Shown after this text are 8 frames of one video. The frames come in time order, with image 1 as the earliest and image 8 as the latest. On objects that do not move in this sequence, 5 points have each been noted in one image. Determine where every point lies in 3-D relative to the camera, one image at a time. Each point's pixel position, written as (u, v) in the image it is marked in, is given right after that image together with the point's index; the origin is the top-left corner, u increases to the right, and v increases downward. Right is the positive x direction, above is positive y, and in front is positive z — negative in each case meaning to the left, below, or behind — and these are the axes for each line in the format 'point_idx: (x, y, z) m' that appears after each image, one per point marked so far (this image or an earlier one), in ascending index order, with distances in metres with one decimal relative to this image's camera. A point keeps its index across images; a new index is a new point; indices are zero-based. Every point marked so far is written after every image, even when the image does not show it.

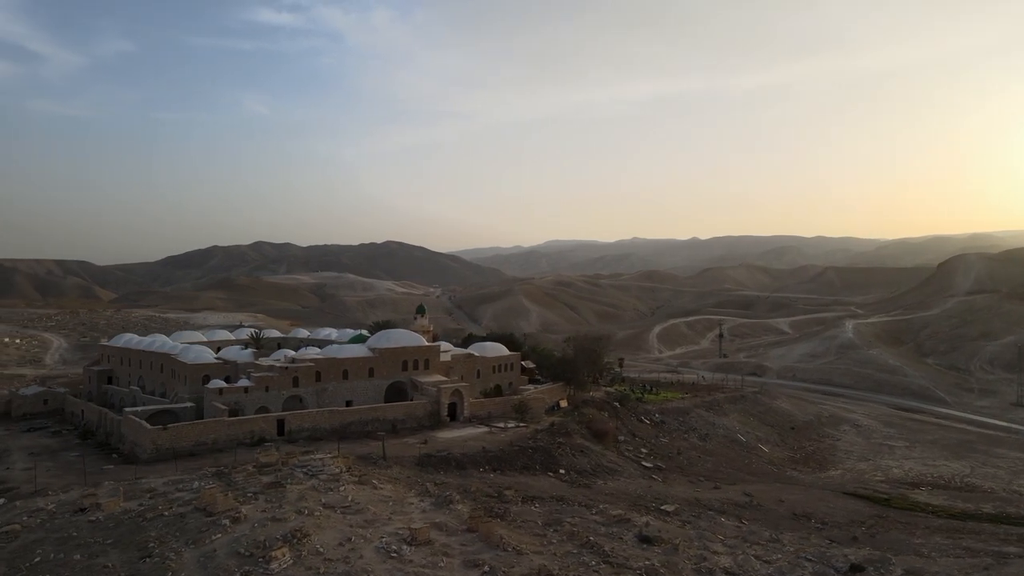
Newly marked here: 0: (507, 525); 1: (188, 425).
0: (-0.1, -5.3, +15.5) m
1: (-9.2, -3.9, +19.7) m
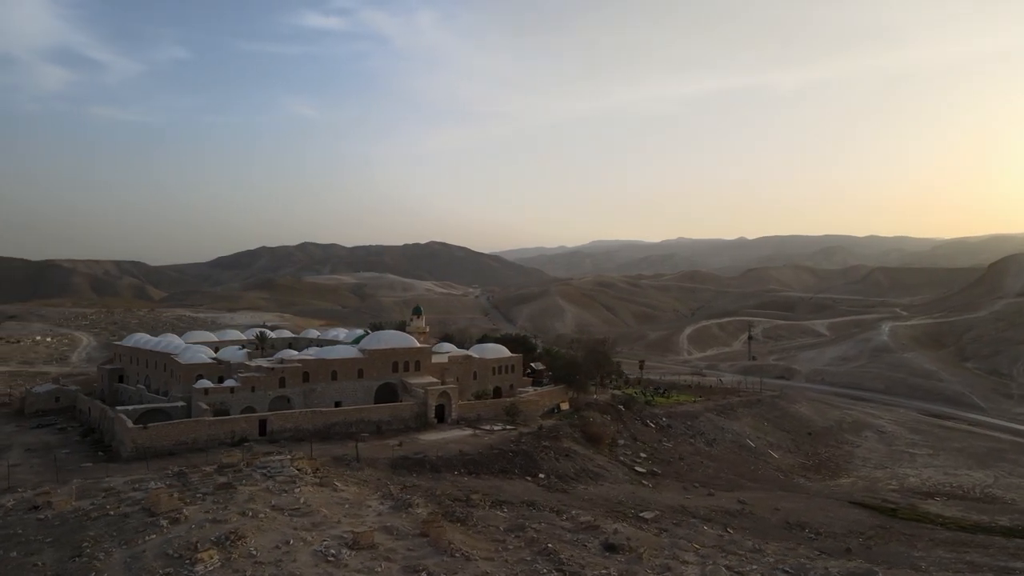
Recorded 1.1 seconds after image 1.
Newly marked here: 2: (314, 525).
0: (-1.1, -5.3, +15.3) m
1: (-9.9, -3.9, +20.0) m
2: (-3.8, -4.6, +13.4) m
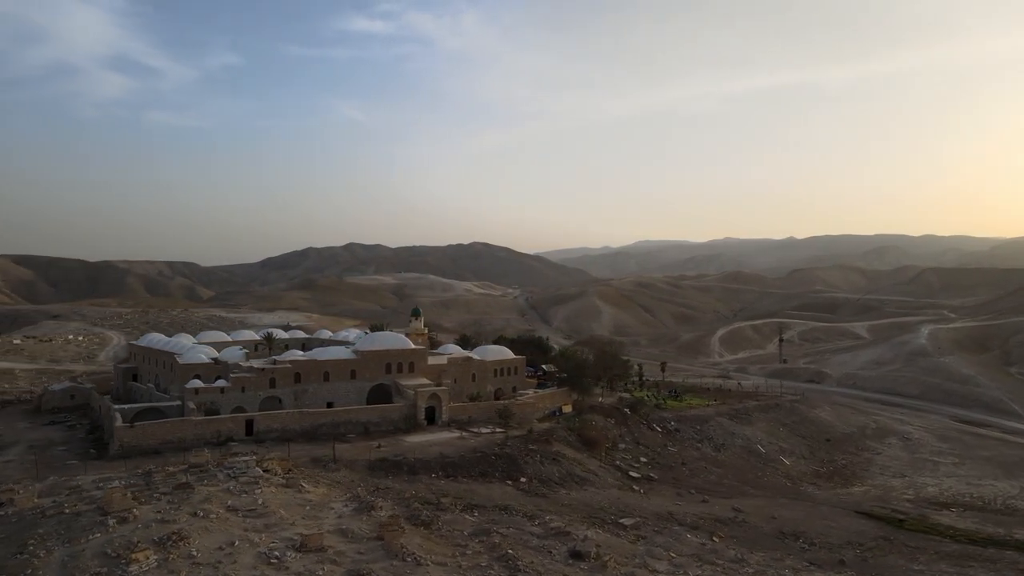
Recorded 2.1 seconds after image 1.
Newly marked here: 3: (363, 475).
0: (-1.9, -5.4, +15.1) m
1: (-10.5, -4.0, +20.3) m
2: (-4.8, -4.6, +13.5) m
3: (-4.0, -5.0, +18.7) m
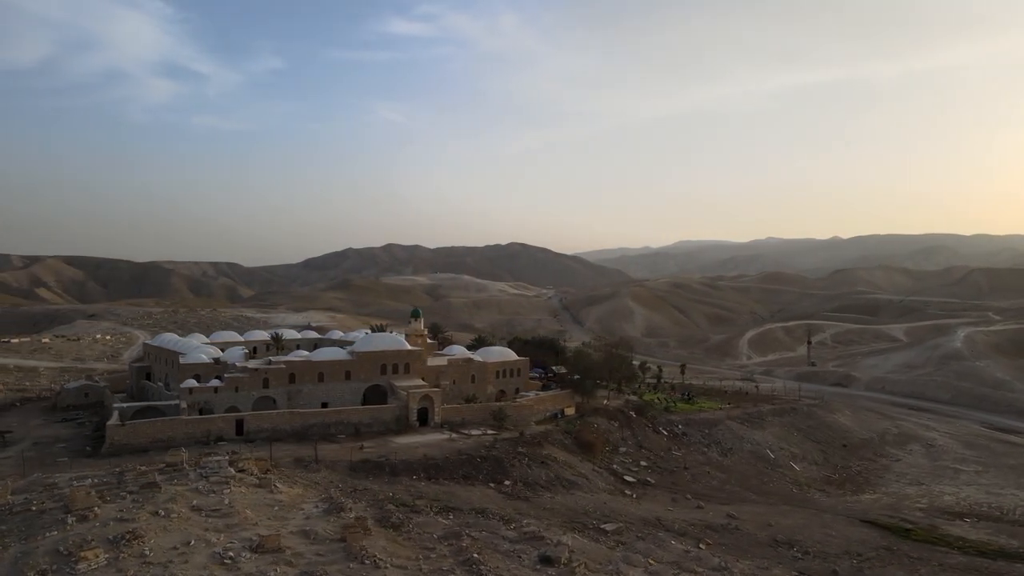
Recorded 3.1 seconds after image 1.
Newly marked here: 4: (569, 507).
0: (-2.6, -5.4, +15.1) m
1: (-10.9, -4.0, +20.7) m
2: (-5.6, -4.7, +13.6) m
3: (-4.6, -5.1, +18.7) m
4: (+1.6, -6.2, +19.7) m
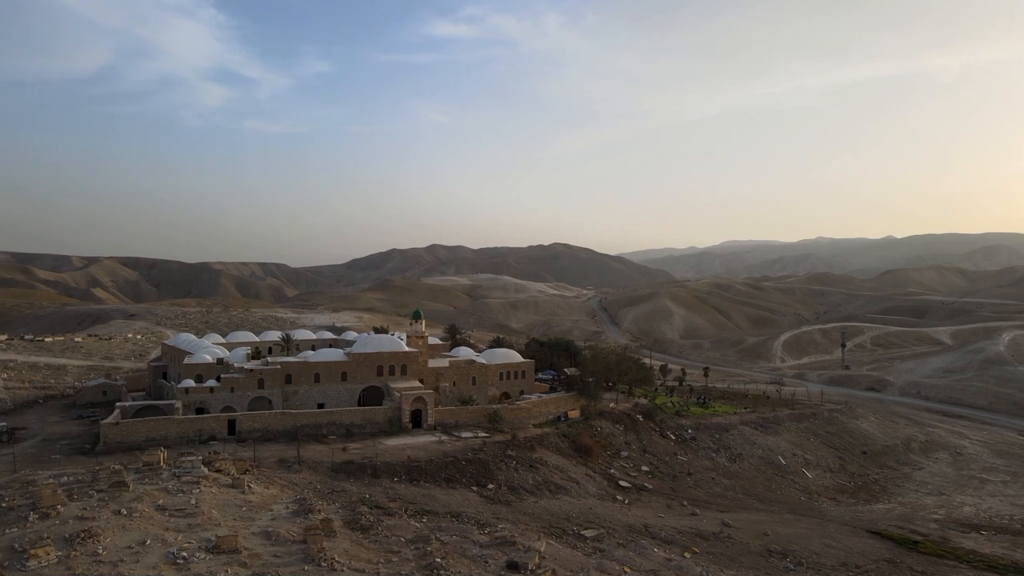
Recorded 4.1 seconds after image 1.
0: (-3.4, -5.5, +15.1) m
1: (-11.4, -4.1, +21.1) m
2: (-6.4, -4.7, +13.7) m
3: (-5.1, -5.1, +18.8) m
4: (+1.1, -6.3, +19.4) m
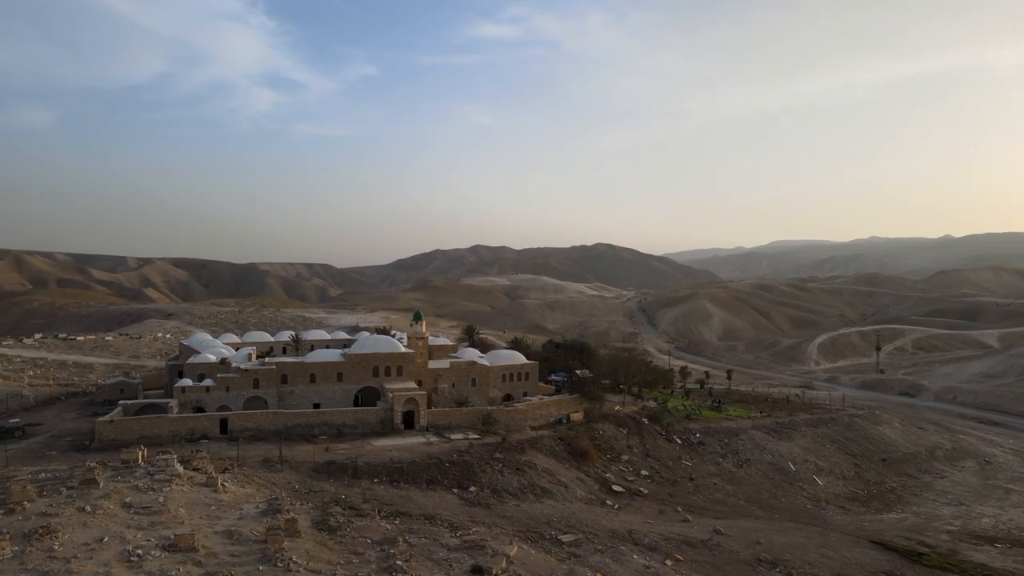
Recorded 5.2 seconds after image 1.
0: (-4.2, -5.5, +15.2) m
1: (-11.8, -4.1, +21.6) m
2: (-7.3, -4.7, +14.0) m
3: (-5.7, -5.2, +19.0) m
4: (+0.5, -6.3, +19.2) m
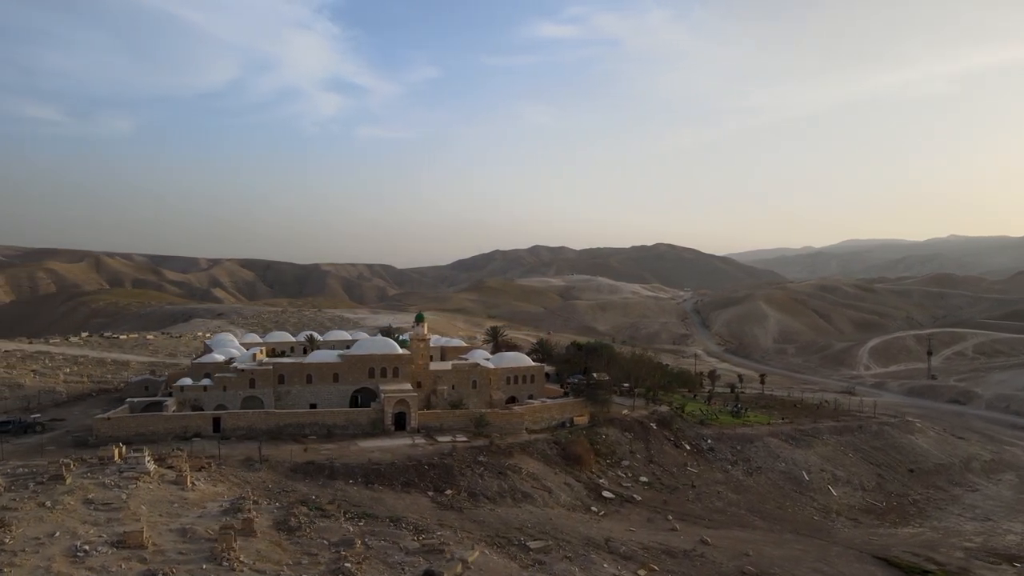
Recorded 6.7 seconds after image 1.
0: (-5.2, -5.6, +15.4) m
1: (-12.4, -4.2, +22.4) m
2: (-8.4, -4.8, +14.4) m
3: (-6.5, -5.2, +19.3) m
4: (-0.2, -6.4, +19.1) m
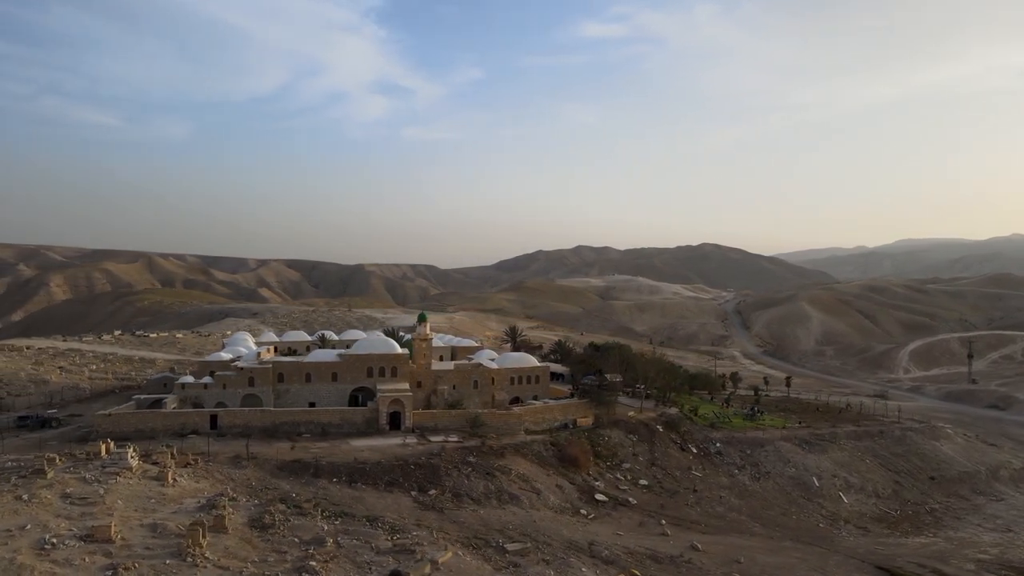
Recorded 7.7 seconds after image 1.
0: (-6.0, -5.6, +15.6) m
1: (-12.7, -4.1, +23.0) m
2: (-9.2, -4.8, +14.8) m
3: (-7.0, -5.2, +19.6) m
4: (-0.8, -6.4, +19.0) m
